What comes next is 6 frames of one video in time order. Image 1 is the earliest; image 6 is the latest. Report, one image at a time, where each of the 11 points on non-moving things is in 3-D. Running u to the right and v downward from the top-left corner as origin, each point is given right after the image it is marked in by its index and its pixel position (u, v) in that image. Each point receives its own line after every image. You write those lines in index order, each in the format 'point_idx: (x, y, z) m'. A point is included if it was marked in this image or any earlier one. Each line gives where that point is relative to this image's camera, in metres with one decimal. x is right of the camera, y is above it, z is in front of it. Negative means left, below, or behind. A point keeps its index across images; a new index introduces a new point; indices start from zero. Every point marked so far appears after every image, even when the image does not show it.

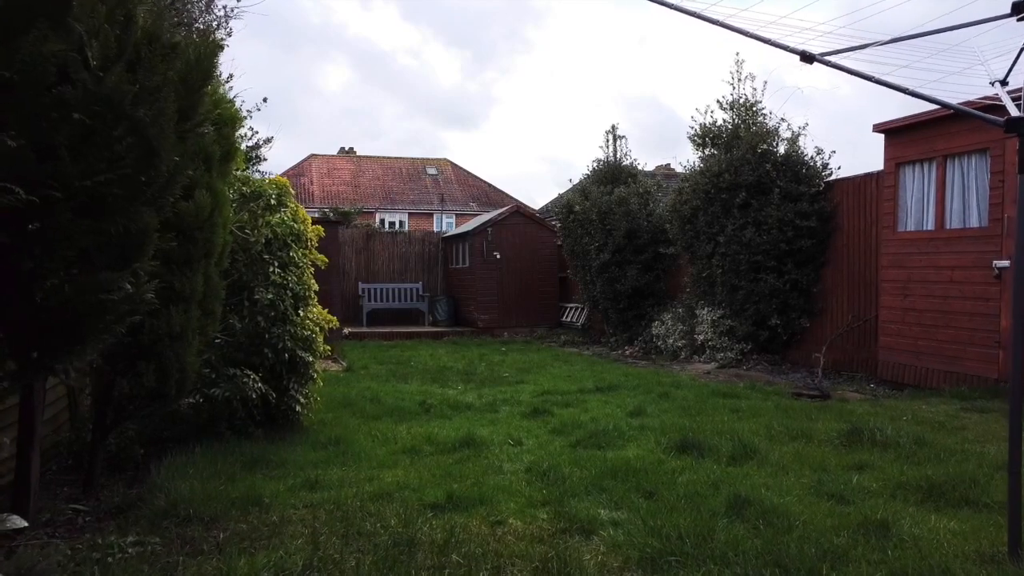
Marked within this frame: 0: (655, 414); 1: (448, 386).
0: (+0.9, -0.8, +6.4) m
1: (-0.6, -1.0, +9.7) m
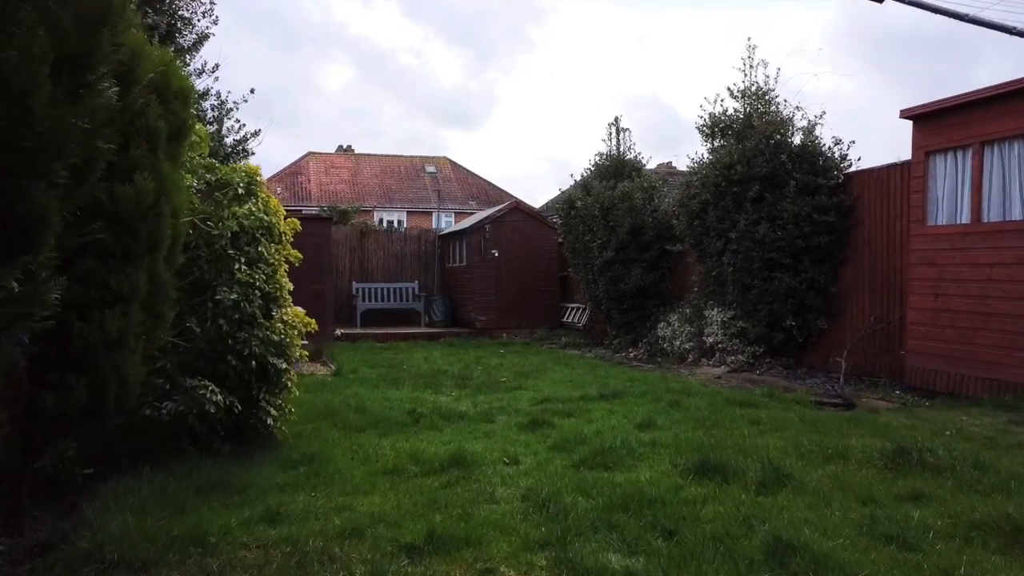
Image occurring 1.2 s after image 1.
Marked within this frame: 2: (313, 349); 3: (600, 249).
0: (+0.9, -0.8, +5.8) m
1: (-0.7, -1.0, +9.0) m
2: (-2.5, -0.8, +12.3) m
3: (+1.2, +0.5, +13.3) m
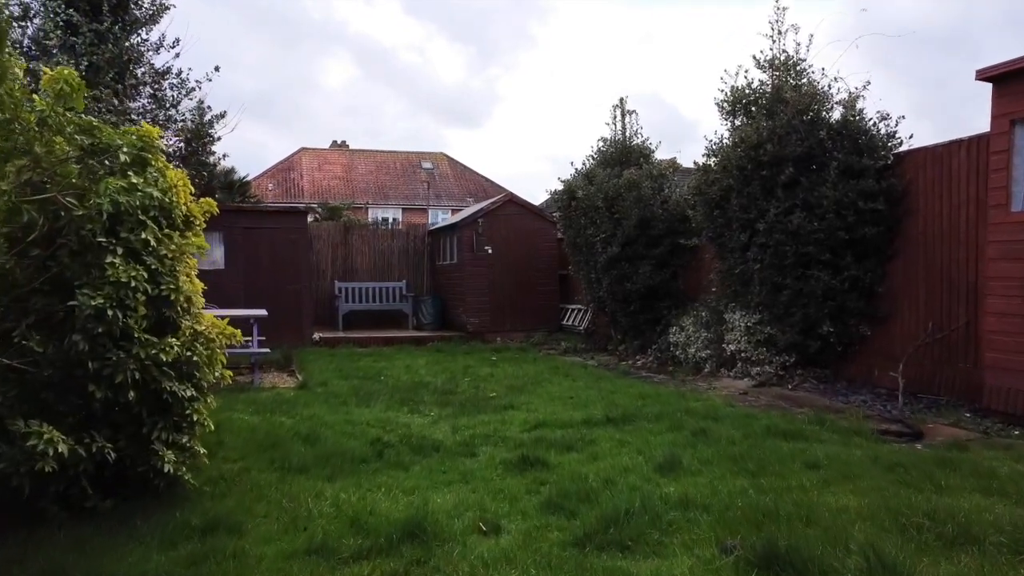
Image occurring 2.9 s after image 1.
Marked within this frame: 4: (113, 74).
0: (+0.8, -0.8, +4.4) m
1: (-0.7, -1.0, +7.7) m
2: (-2.5, -0.8, +10.9) m
3: (+1.1, +0.5, +11.9) m
4: (-4.5, +2.4, +11.3) m
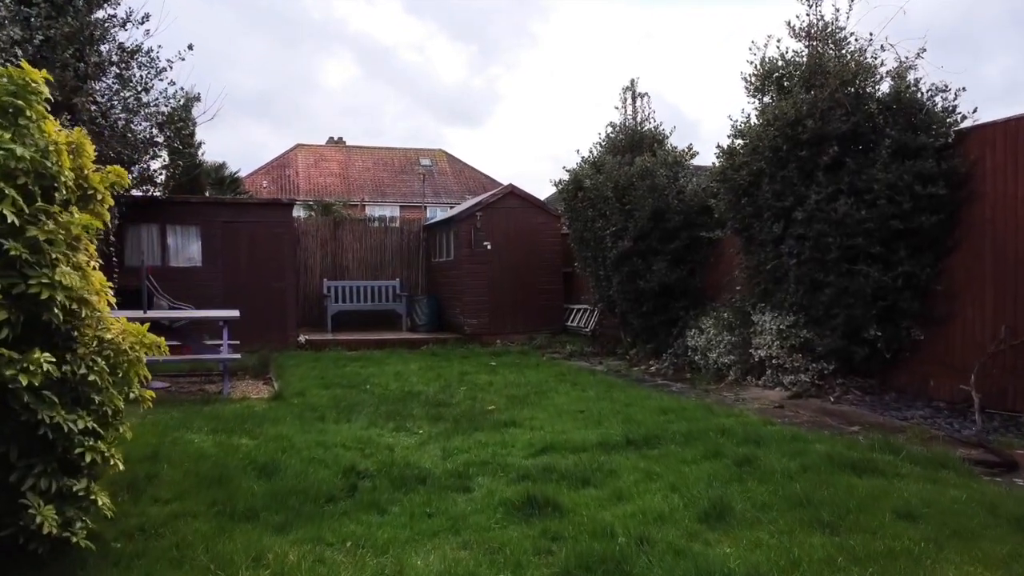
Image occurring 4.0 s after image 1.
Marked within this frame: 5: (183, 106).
0: (+0.8, -0.8, +3.4) m
1: (-0.7, -1.0, +6.6) m
2: (-2.5, -0.8, +9.9) m
3: (+1.1, +0.5, +10.8) m
4: (-4.5, +2.5, +10.3) m
5: (-4.1, +2.3, +12.3) m
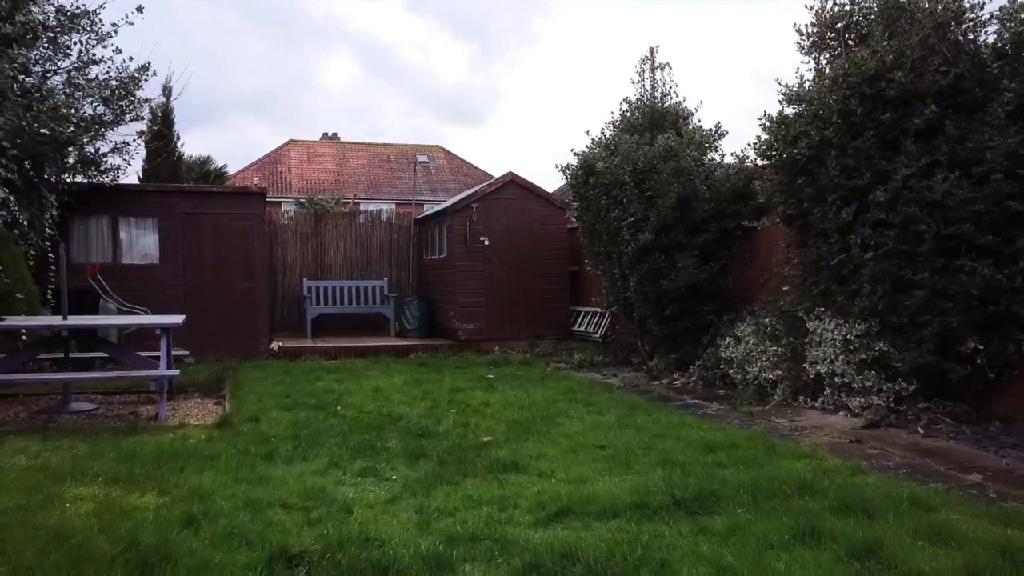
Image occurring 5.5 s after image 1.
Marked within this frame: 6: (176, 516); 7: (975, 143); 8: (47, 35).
0: (+0.8, -0.8, +1.8) m
1: (-0.7, -1.0, +5.0) m
2: (-2.5, -0.8, +8.3) m
3: (+1.1, +0.5, +9.3) m
4: (-4.5, +2.5, +8.7) m
5: (-4.1, +2.3, +10.7) m
6: (-1.3, -0.9, +3.8) m
7: (+2.4, +0.8, +5.3) m
8: (-4.5, +2.4, +9.5) m
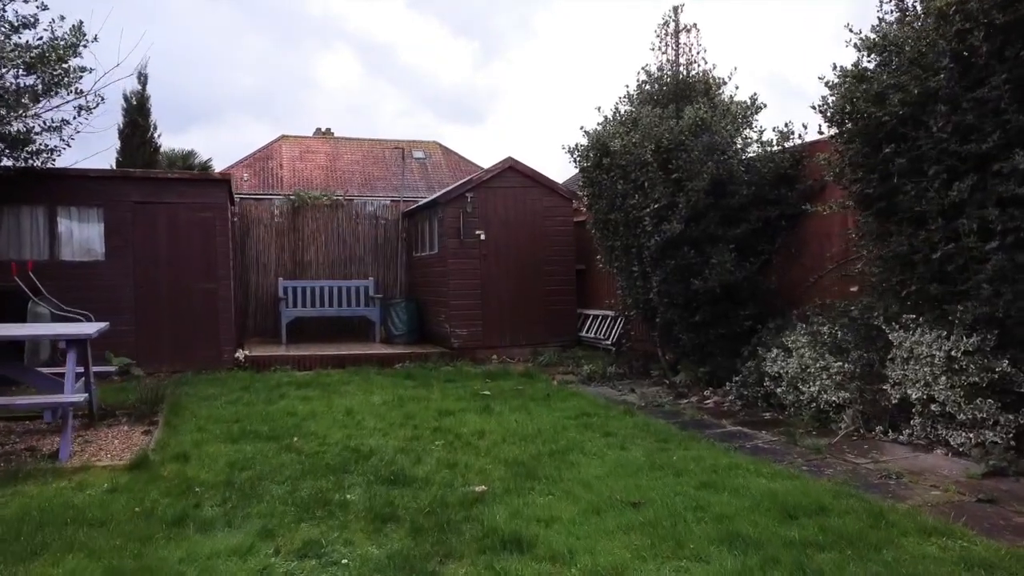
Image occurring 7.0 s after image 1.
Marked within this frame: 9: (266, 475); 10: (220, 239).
0: (+0.9, -0.8, +0.3) m
1: (-0.7, -1.0, +3.5) m
2: (-2.5, -0.8, +6.8) m
3: (+1.1, +0.5, +7.8) m
4: (-4.5, +2.4, +7.2) m
5: (-4.1, +2.2, +9.2) m
6: (-1.3, -0.9, +2.3) m
7: (+2.4, +0.8, +3.7) m
8: (-4.5, +2.4, +8.0) m
9: (-1.3, -1.0, +5.0) m
10: (-3.0, +0.5, +10.2) m
